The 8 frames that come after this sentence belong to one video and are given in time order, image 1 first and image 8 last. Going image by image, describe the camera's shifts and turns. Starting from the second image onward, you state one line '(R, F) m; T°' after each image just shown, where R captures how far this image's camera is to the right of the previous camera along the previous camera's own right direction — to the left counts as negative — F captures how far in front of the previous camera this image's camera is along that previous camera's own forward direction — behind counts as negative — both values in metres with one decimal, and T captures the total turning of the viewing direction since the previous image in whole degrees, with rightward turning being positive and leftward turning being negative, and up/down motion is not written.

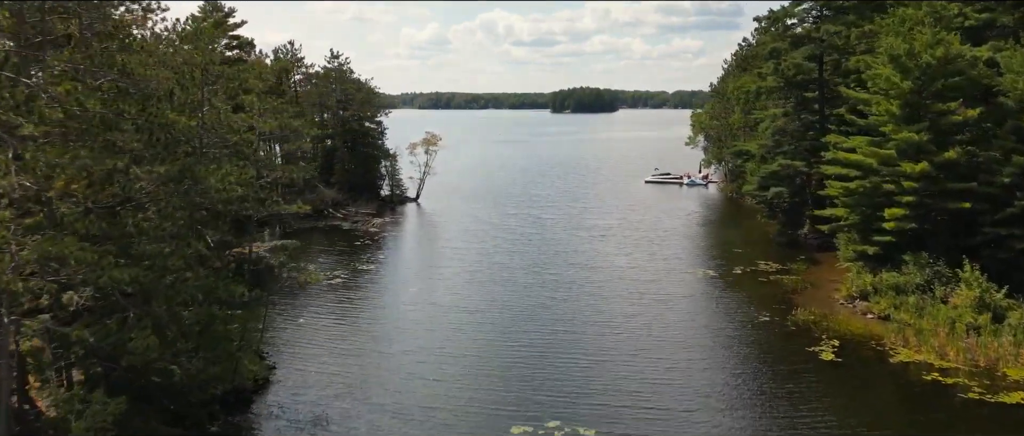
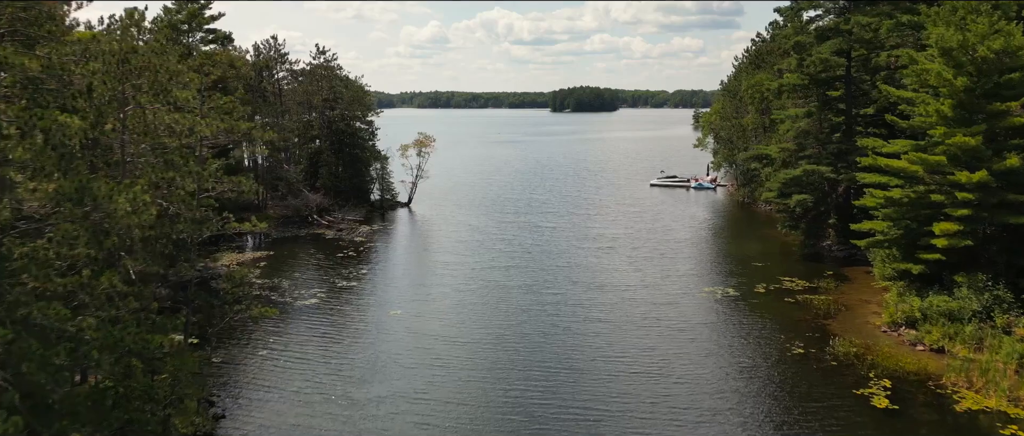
(+0.2, +3.5) m; 0°
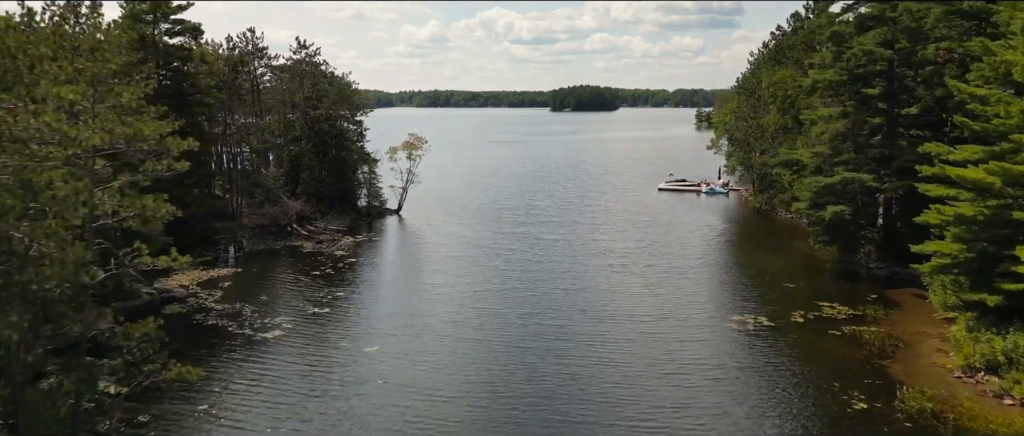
(+0.1, +4.3) m; 0°
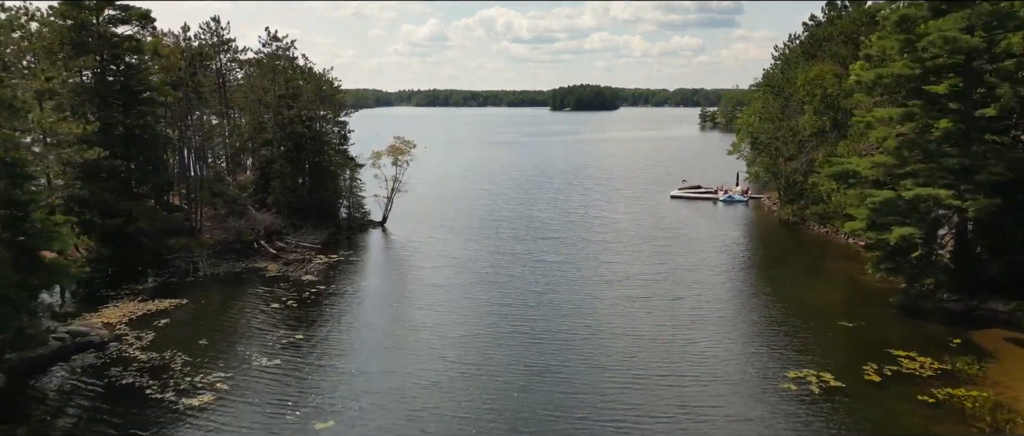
(+0.1, +5.5) m; 0°
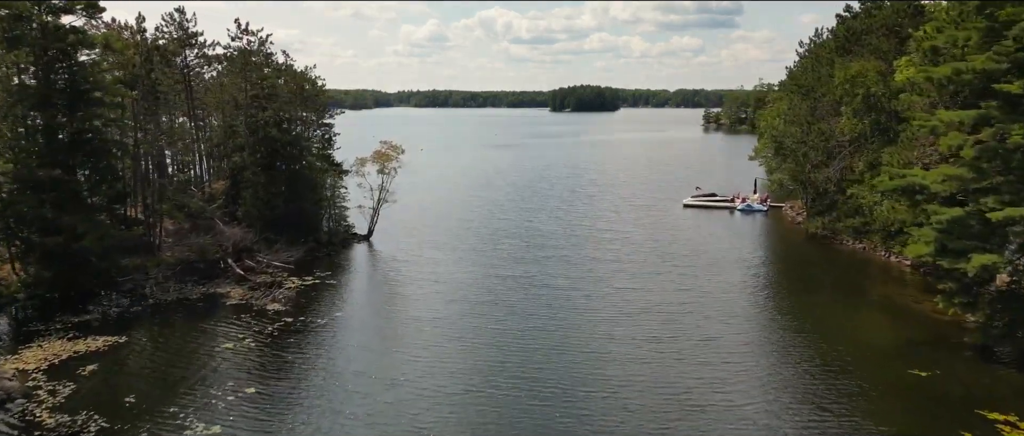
(0.0, +4.5) m; 0°
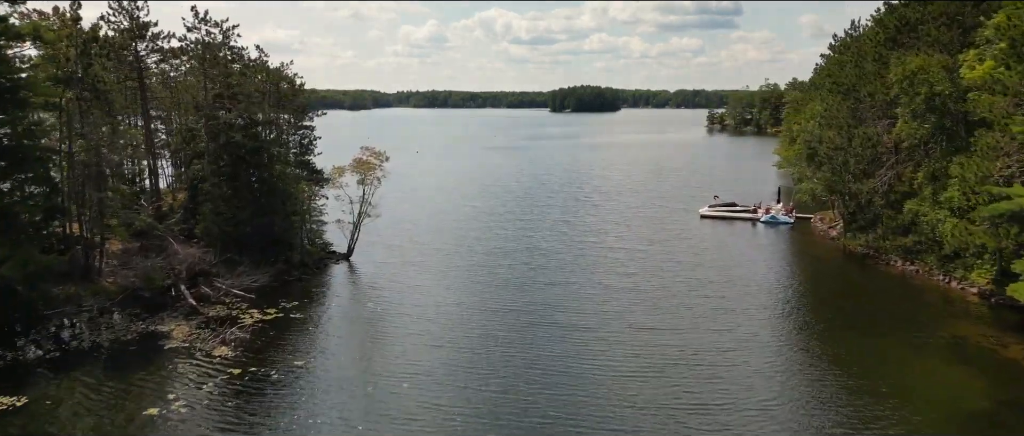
(0.0, +5.0) m; 0°
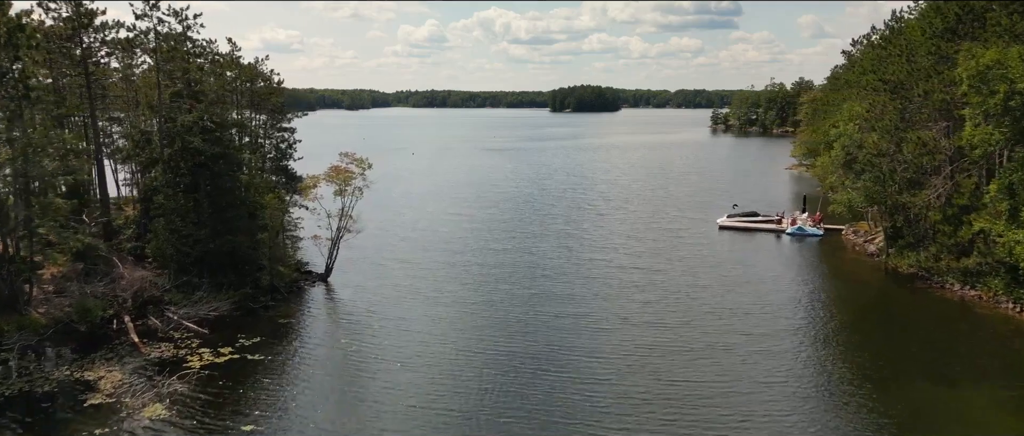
(-0.1, +4.4) m; 0°
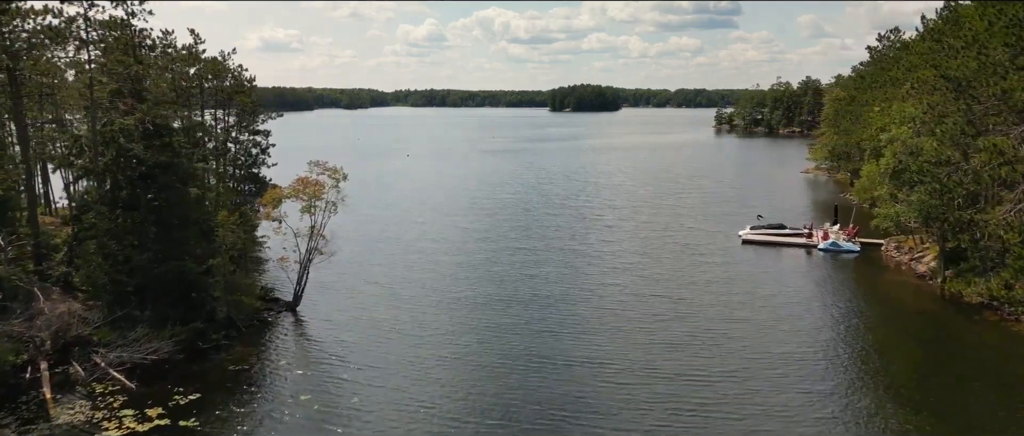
(0.0, +4.5) m; 0°
